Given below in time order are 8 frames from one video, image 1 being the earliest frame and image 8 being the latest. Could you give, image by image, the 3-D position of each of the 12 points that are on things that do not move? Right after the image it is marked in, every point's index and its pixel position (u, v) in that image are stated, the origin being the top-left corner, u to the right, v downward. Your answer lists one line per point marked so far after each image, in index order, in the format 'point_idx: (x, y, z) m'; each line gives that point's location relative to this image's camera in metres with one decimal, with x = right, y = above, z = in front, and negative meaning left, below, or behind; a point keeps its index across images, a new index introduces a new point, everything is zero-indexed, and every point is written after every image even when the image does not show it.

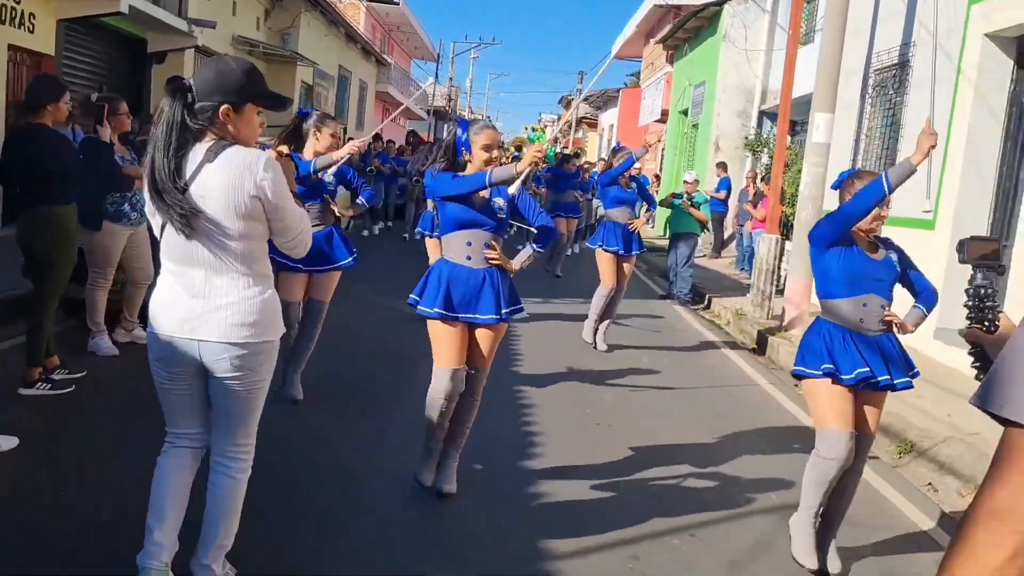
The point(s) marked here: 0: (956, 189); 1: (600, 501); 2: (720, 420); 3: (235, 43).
0: (+4.1, +1.0, +8.7) m
1: (+0.2, -1.2, +4.7) m
2: (+1.4, -1.0, +6.9) m
3: (-4.9, +4.6, +17.3) m
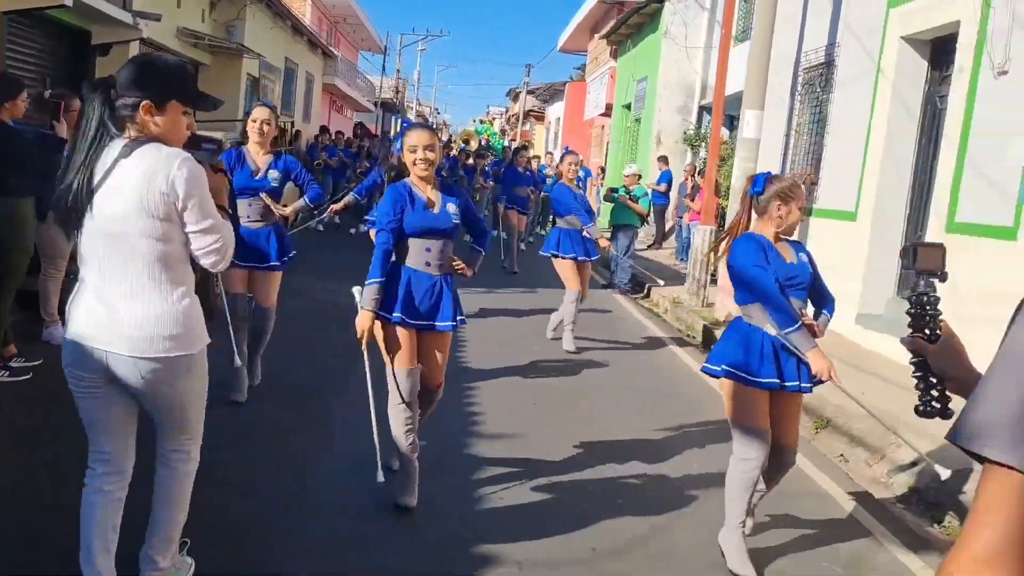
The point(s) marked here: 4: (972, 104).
0: (+3.7, +1.1, +9.5) m
1: (+0.2, -1.0, +5.2) m
2: (+1.2, -0.9, +7.5) m
3: (-6.1, +4.7, +17.2) m
4: (+3.9, +1.6, +7.9) m
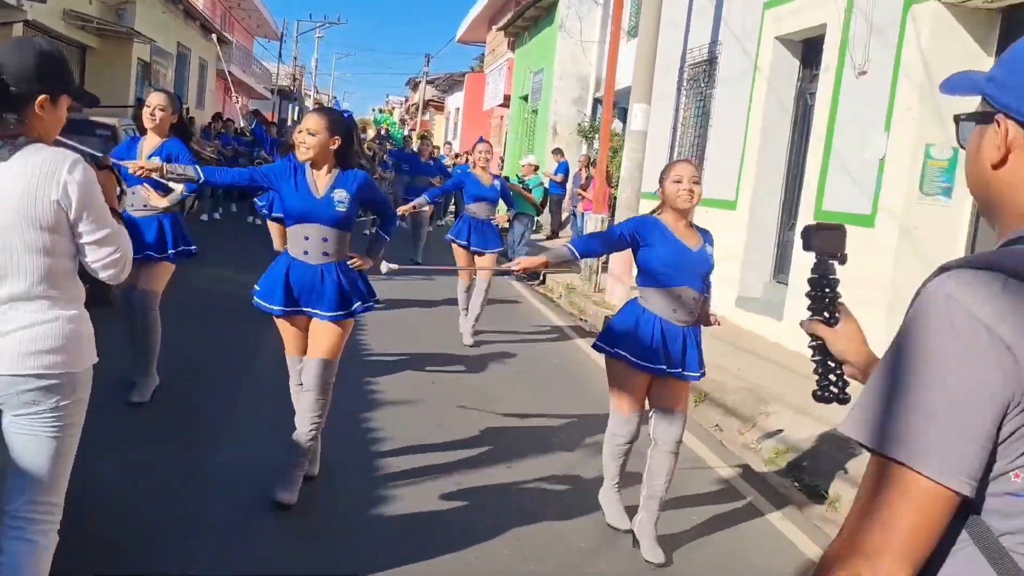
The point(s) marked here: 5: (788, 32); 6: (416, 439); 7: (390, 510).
0: (+2.6, +1.3, +10.1) m
1: (-0.4, -0.9, +5.5) m
2: (+0.4, -0.8, +7.8) m
3: (-8.0, +4.9, +16.7) m
4: (+3.0, +1.7, +8.5) m
5: (+2.9, +2.6, +9.6) m
6: (-0.6, -0.9, +5.7) m
7: (-0.6, -1.1, +4.6) m
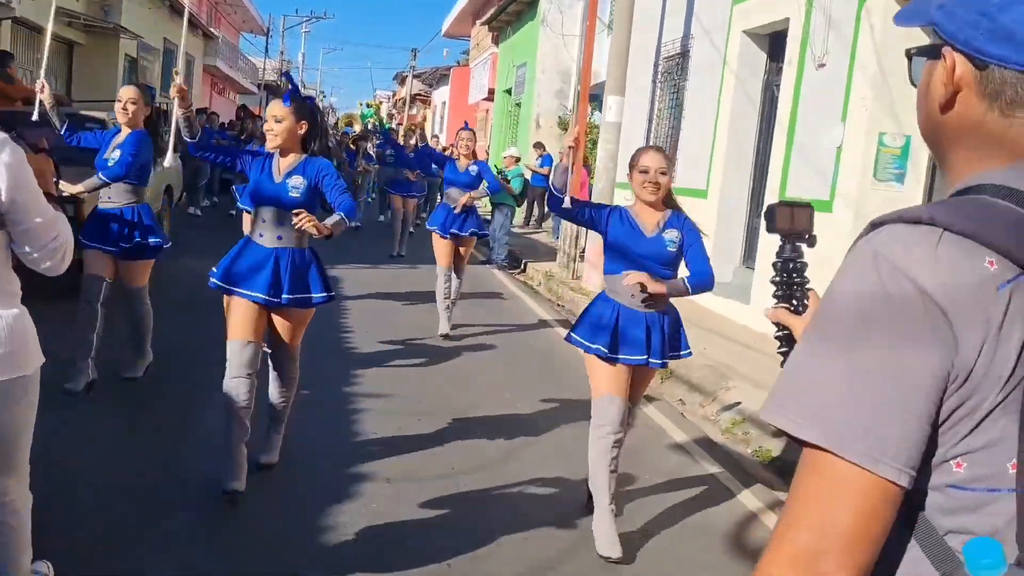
0: (+2.4, +1.4, +10.5) m
1: (-0.5, -0.8, +5.8) m
2: (+0.2, -0.6, +8.2) m
3: (-8.3, +5.0, +17.0) m
4: (+2.7, +1.9, +8.9) m
5: (+2.6, +2.8, +10.0) m
6: (-0.8, -0.8, +6.1) m
7: (-0.8, -1.0, +5.0) m
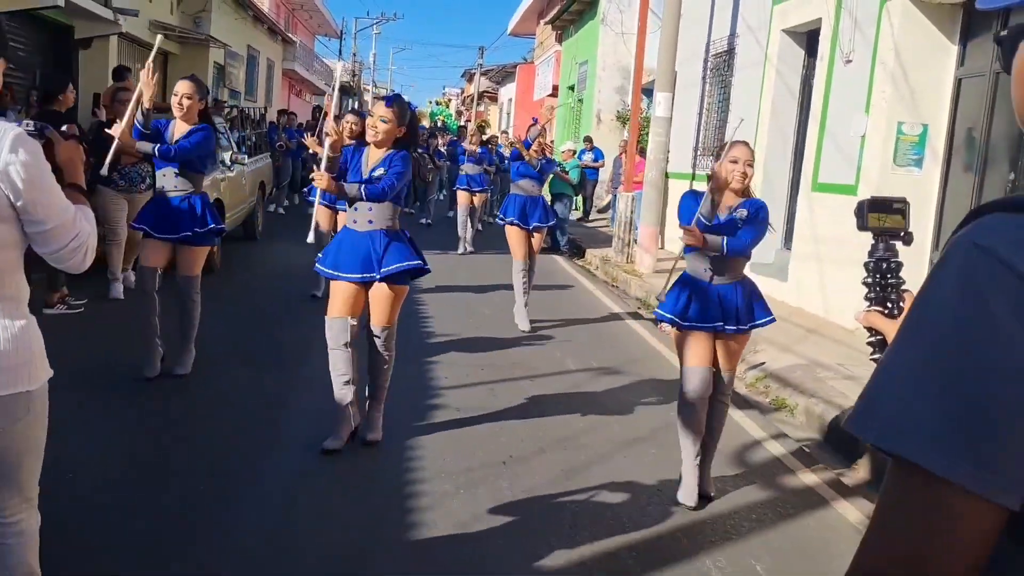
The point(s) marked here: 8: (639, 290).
0: (+3.1, +1.7, +11.3) m
1: (-0.2, -0.6, +6.9) m
2: (+0.7, -0.4, +9.2) m
3: (-7.2, +5.2, +18.6) m
4: (+3.3, +2.1, +9.7) m
5: (+3.2, +3.1, +10.8) m
6: (-0.4, -0.6, +7.2) m
7: (-0.5, -0.8, +6.1) m
8: (+1.6, 0.0, +11.5) m
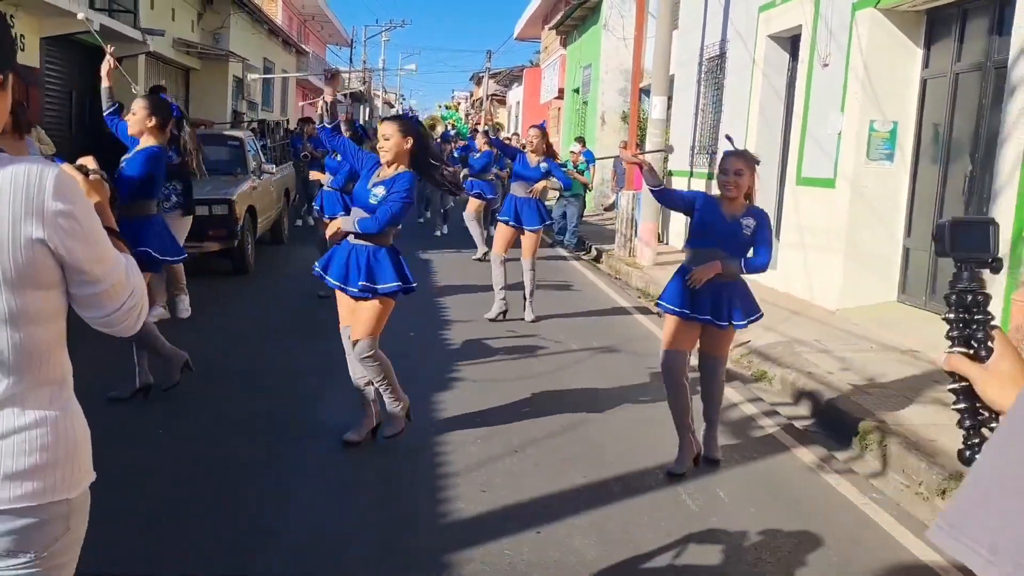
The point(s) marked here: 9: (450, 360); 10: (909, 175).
0: (+3.2, +1.8, +12.2) m
1: (-0.1, -0.5, +7.8) m
2: (+0.8, -0.3, +10.1) m
3: (-7.0, +5.1, +19.6) m
4: (+3.4, +2.3, +10.5) m
5: (+3.3, +3.2, +11.7) m
6: (-0.3, -0.5, +8.1) m
7: (-0.4, -0.7, +7.0) m
8: (+1.7, +0.1, +12.4) m
9: (-0.5, -0.6, +7.4) m
10: (+4.0, +1.1, +9.4) m
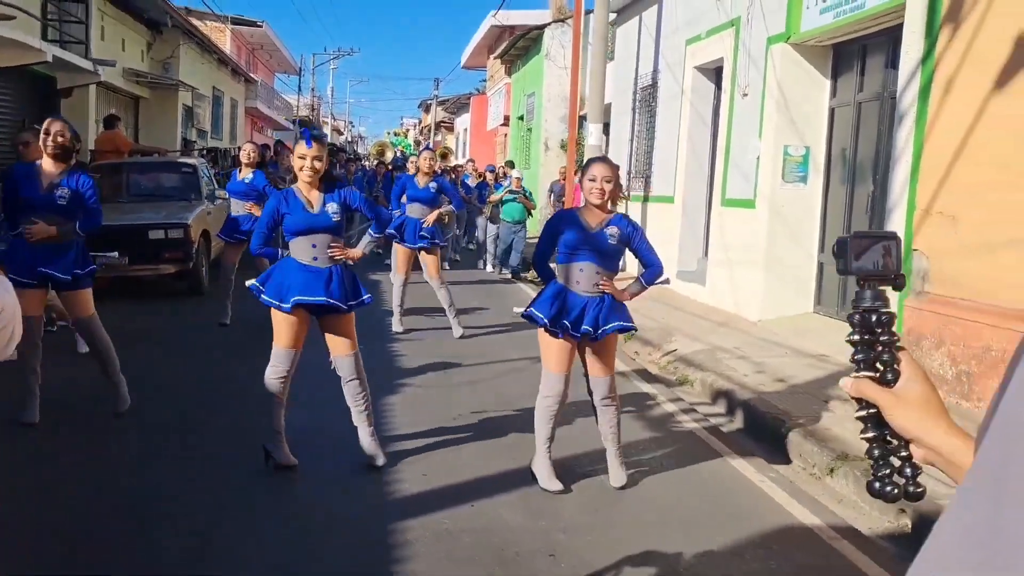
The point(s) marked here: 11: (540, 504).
0: (+2.4, +1.6, +12.9) m
1: (-0.6, -0.7, +8.3) m
2: (+0.2, -0.5, +10.7) m
3: (-8.2, +4.5, +19.9) m
4: (+2.7, +2.1, +11.4) m
5: (+2.5, +3.0, +12.5) m
6: (-0.8, -0.6, +8.6) m
7: (-0.9, -0.8, +7.5) m
8: (+0.9, -0.1, +13.0) m
9: (-1.0, -0.7, +8.0) m
10: (+3.4, +1.0, +10.2) m
11: (+0.1, -1.1, +4.7) m
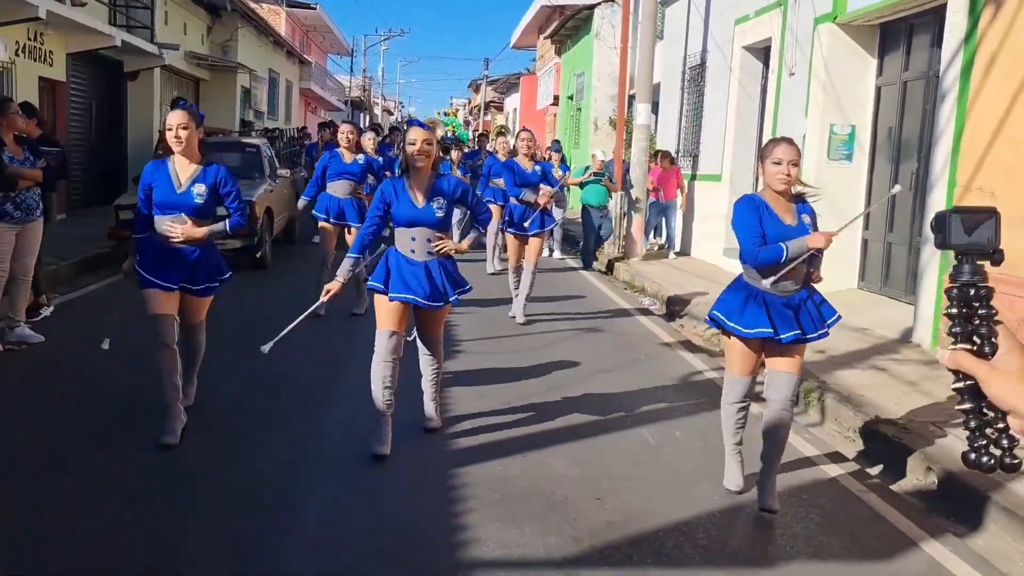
0: (+3.1, +1.9, +13.1) m
1: (-0.1, -0.4, +8.8) m
2: (+0.8, -0.2, +11.1) m
3: (-7.1, +5.1, +20.6) m
4: (+3.3, +2.4, +11.5) m
5: (+3.2, +3.3, +12.6) m
6: (-0.3, -0.4, +9.0) m
7: (-0.5, -0.6, +7.9) m
8: (+1.6, +0.2, +13.3) m
9: (-0.6, -0.5, +8.4) m
10: (+3.9, +1.3, +10.3) m
11: (+0.4, -0.9, +5.1) m
